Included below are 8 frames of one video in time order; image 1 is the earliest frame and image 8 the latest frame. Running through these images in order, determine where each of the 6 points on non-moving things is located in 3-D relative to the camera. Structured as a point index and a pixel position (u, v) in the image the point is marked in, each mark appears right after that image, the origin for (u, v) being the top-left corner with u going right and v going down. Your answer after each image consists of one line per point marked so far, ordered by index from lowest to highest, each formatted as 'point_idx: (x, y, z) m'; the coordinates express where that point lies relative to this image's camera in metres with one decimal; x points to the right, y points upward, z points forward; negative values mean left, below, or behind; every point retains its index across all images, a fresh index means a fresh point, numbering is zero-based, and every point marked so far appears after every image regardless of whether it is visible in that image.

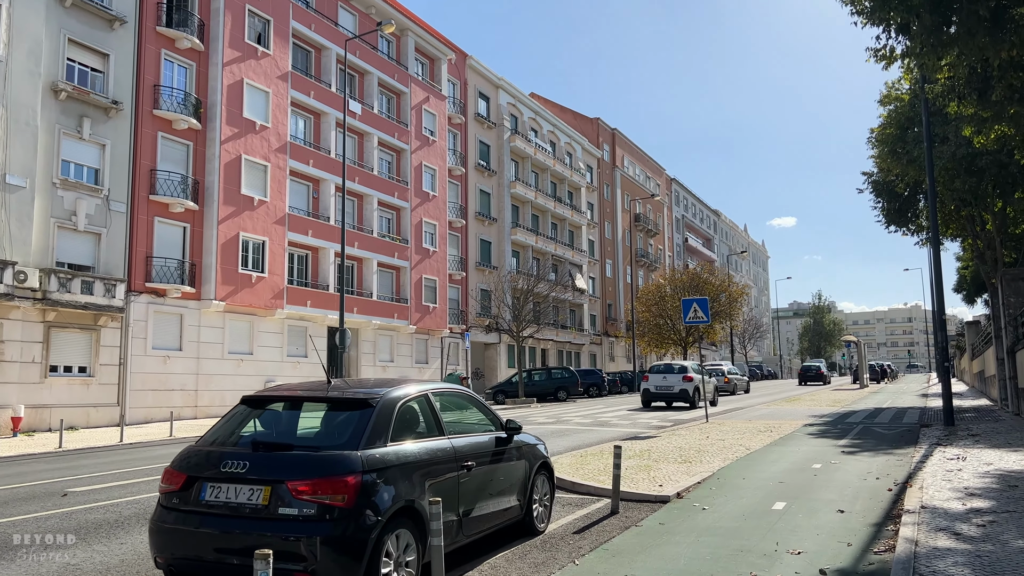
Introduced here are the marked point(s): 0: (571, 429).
0: (+1.2, -2.9, +16.6) m
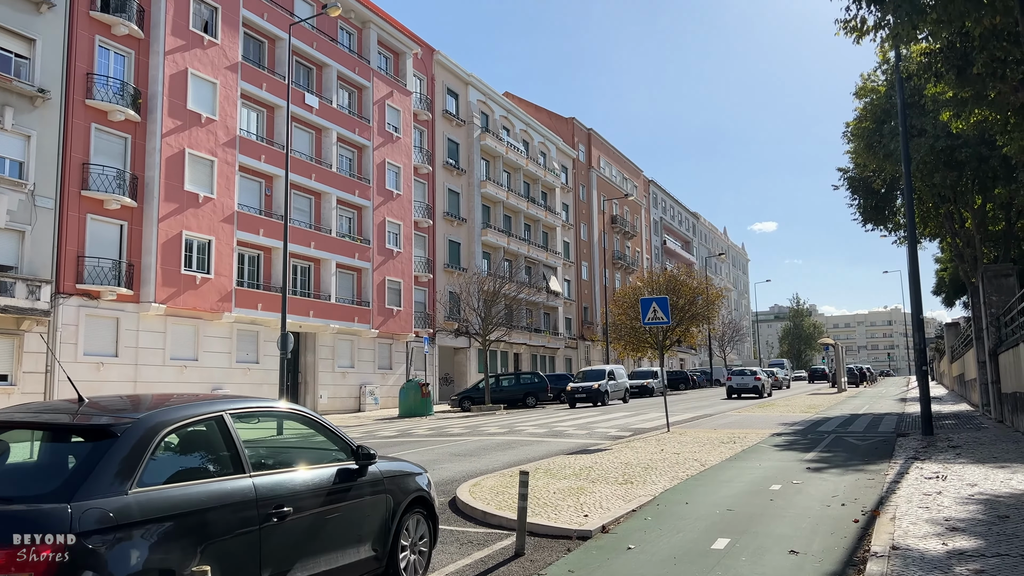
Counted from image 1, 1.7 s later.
0: (+0.1, -2.9, +15.3) m
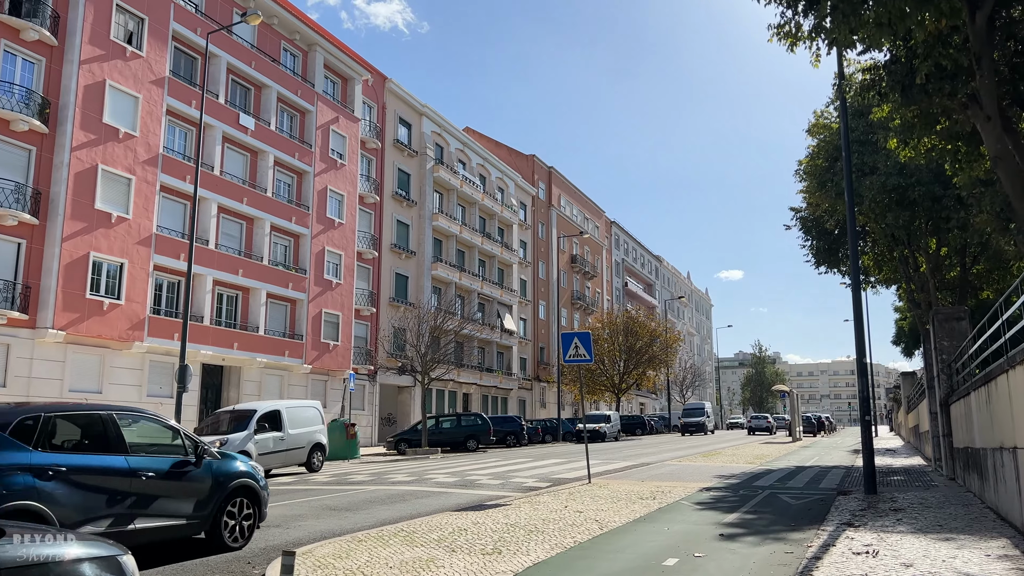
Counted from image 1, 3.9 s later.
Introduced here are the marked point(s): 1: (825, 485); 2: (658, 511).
0: (-1.5, -3.4, +13.6) m
1: (+5.3, -3.4, +13.7) m
2: (+1.8, -2.8, +10.1) m
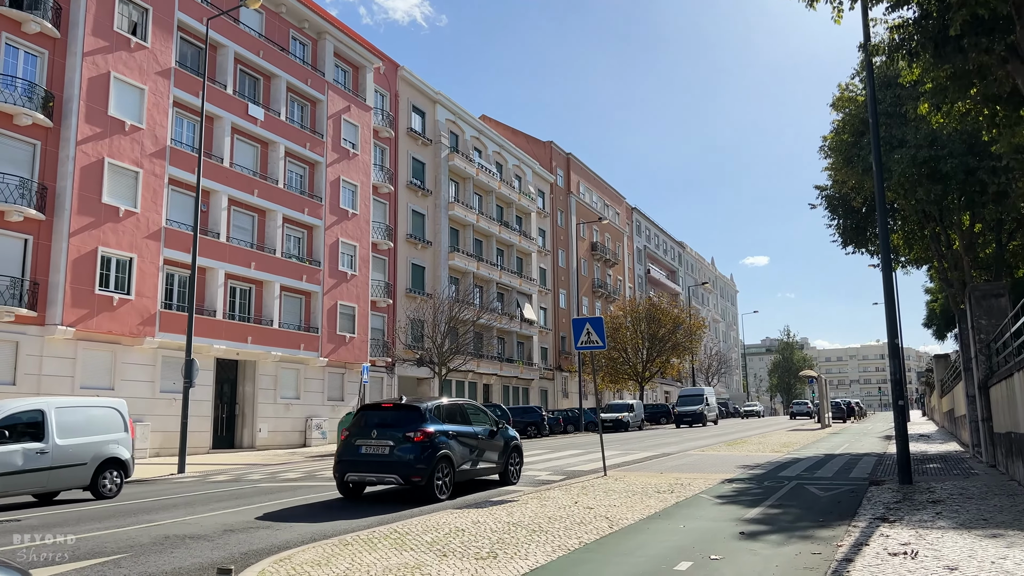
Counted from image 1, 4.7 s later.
0: (-1.3, -3.2, +13.0) m
1: (+5.5, -3.0, +12.9) m
2: (+1.9, -2.5, +9.4) m
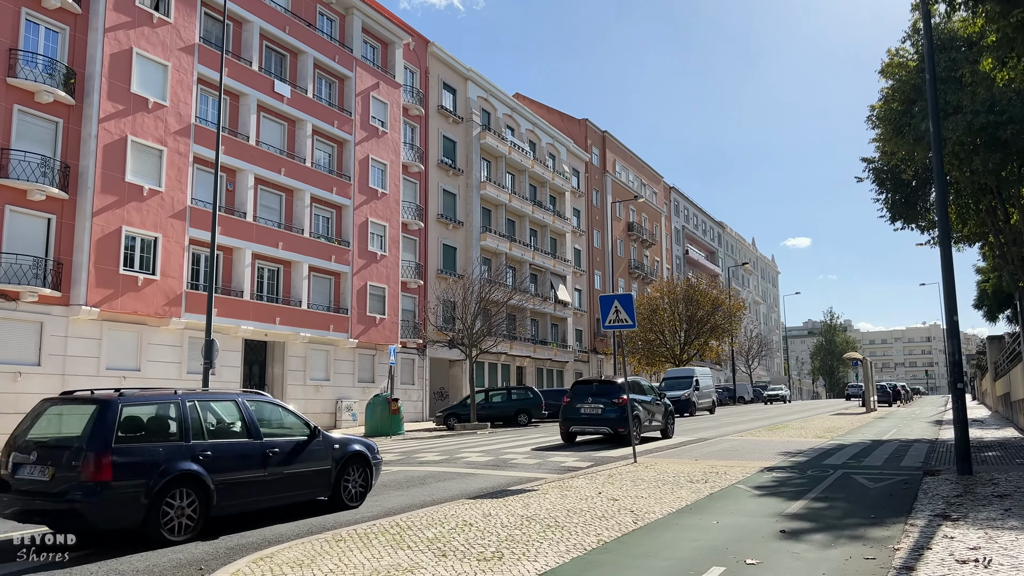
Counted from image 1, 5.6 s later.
0: (-1.0, -2.8, +12.3) m
1: (+5.8, -2.6, +11.9) m
2: (+2.1, -2.2, +8.6) m
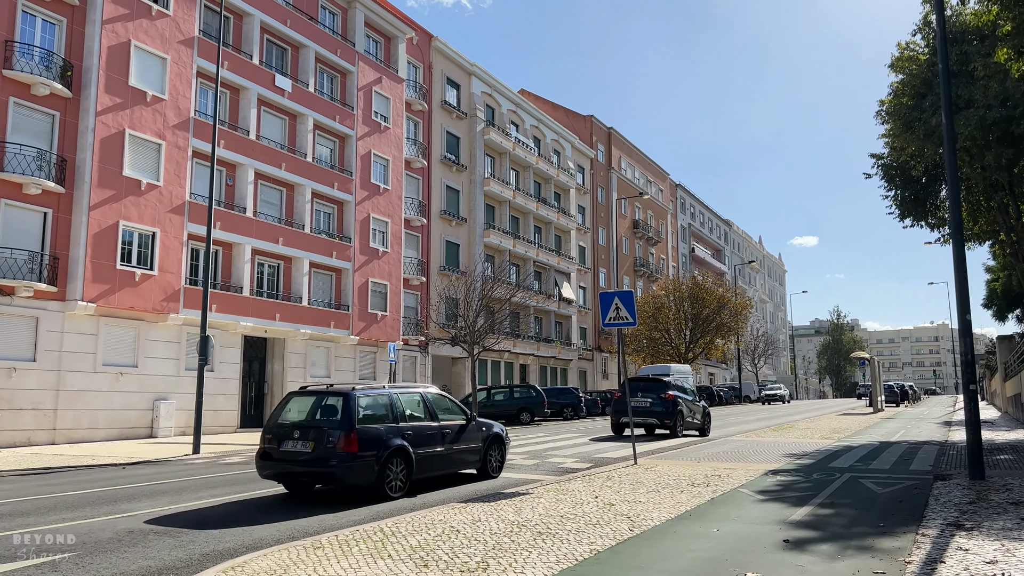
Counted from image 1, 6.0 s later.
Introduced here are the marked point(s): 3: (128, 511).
0: (-1.0, -2.7, +12.0) m
1: (+5.8, -2.6, +11.6) m
2: (+2.0, -2.2, +8.2) m
3: (-4.1, -2.4, +8.7) m
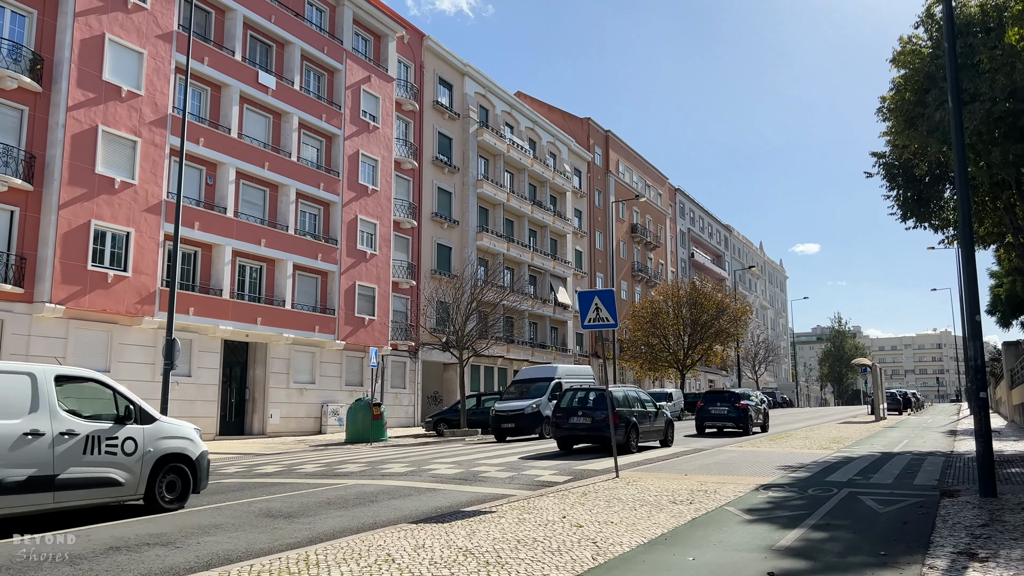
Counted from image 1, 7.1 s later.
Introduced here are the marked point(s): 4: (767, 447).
0: (-1.4, -2.7, +11.1) m
1: (+5.4, -2.6, +10.7) m
2: (+1.6, -2.2, +7.3) m
3: (-4.5, -2.3, +7.8) m
4: (+5.4, -3.4, +17.2) m
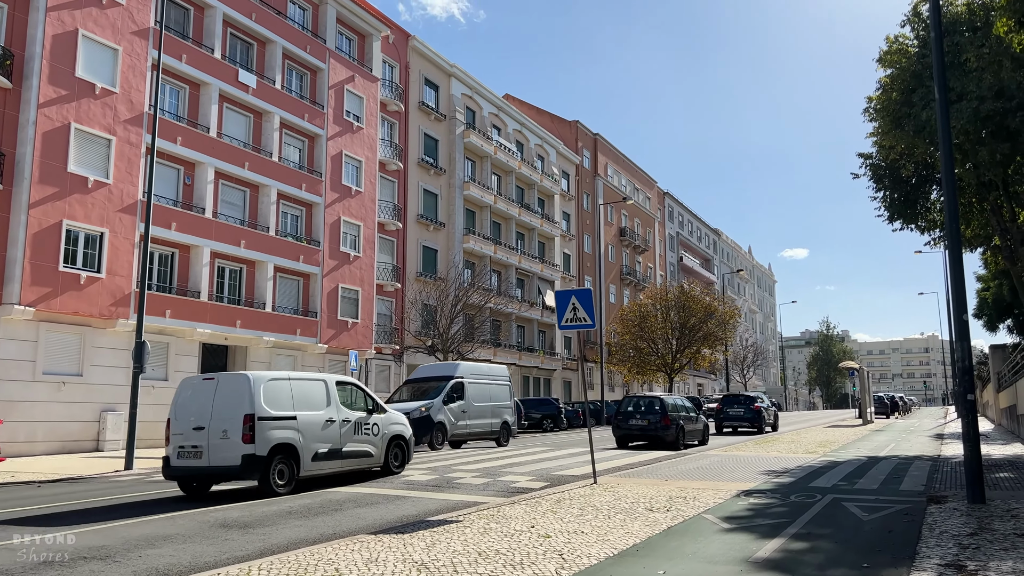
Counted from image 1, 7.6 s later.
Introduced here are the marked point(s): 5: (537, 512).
0: (-1.8, -2.7, +10.7) m
1: (+5.1, -2.6, +10.3) m
2: (+1.3, -2.1, +7.0) m
3: (-4.8, -2.3, +7.3) m
4: (+5.0, -3.4, +16.8) m
5: (+0.3, -2.3, +8.4) m
